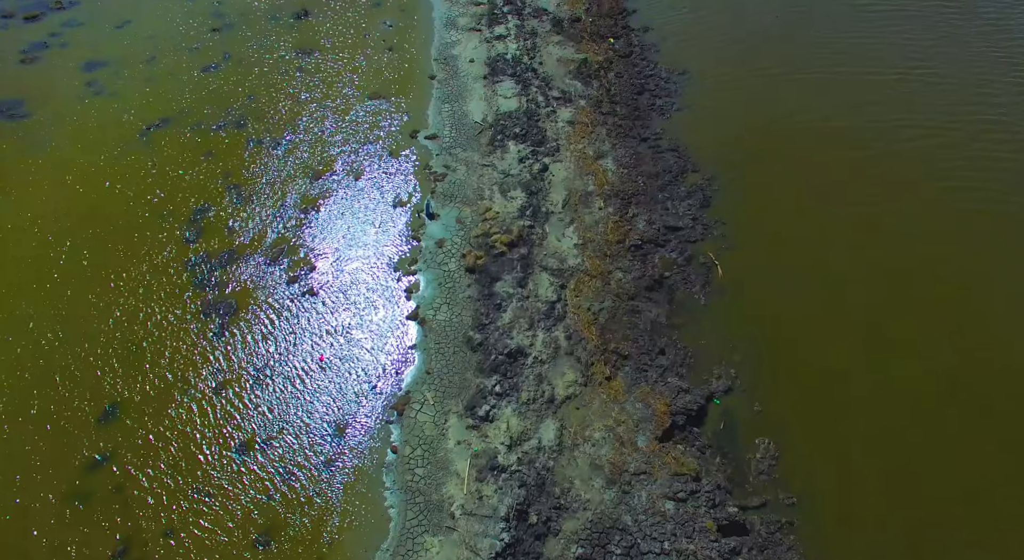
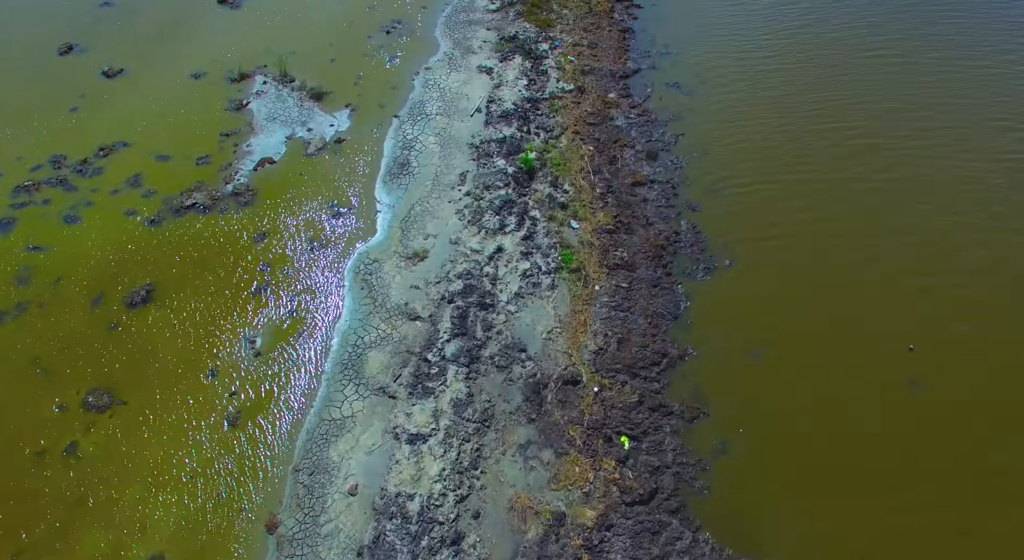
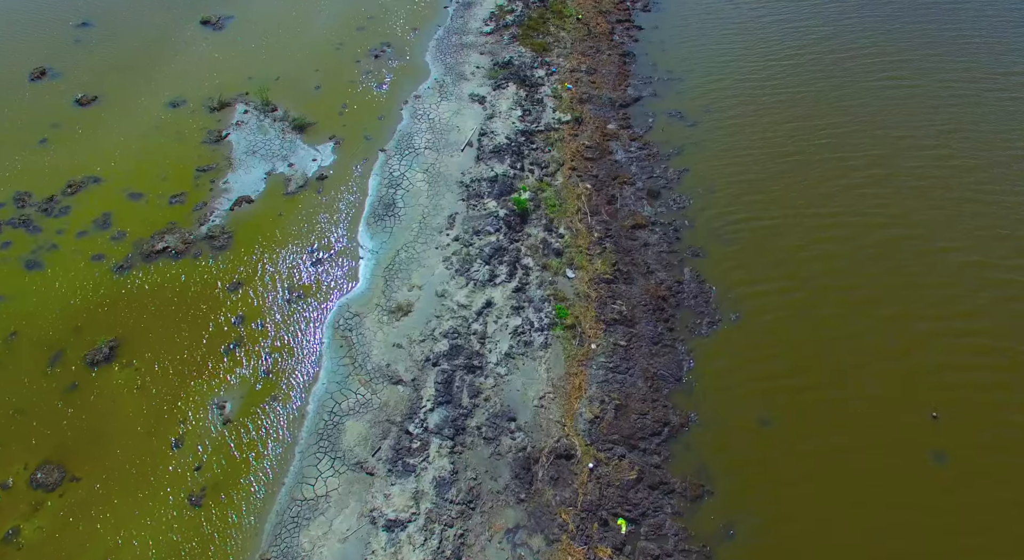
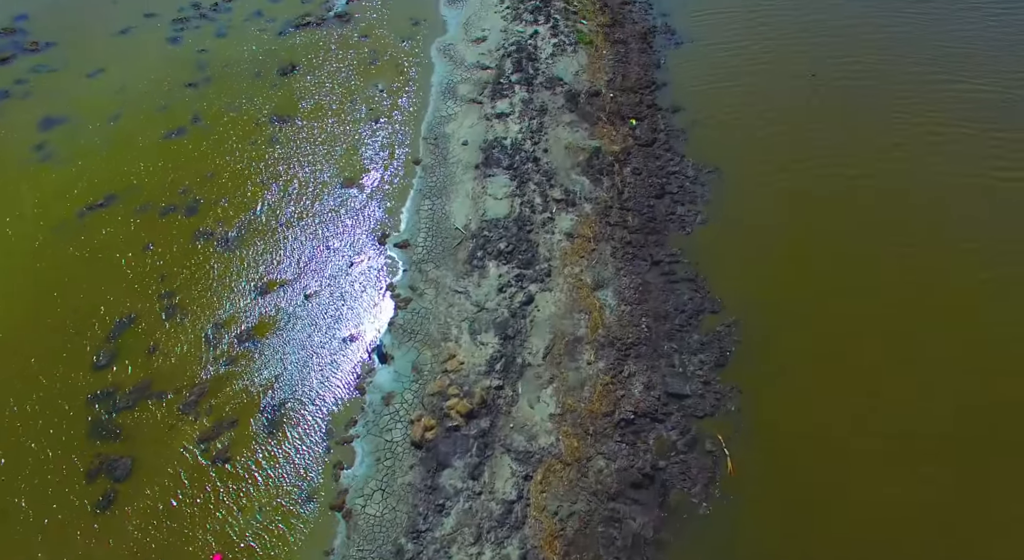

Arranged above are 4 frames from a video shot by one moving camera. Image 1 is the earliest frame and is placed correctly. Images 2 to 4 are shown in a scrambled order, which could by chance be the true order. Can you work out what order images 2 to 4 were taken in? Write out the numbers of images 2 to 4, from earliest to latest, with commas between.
4, 2, 3
